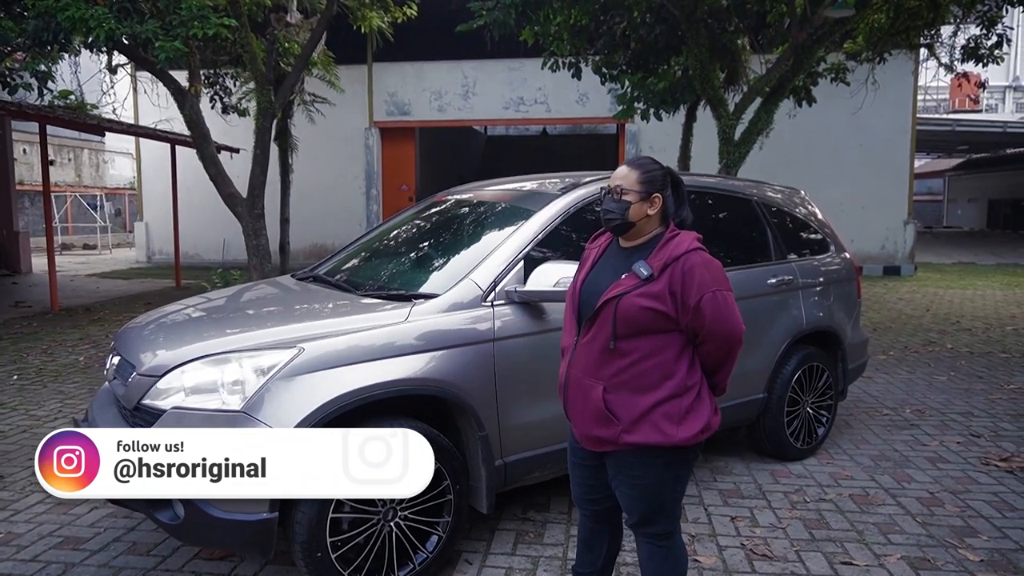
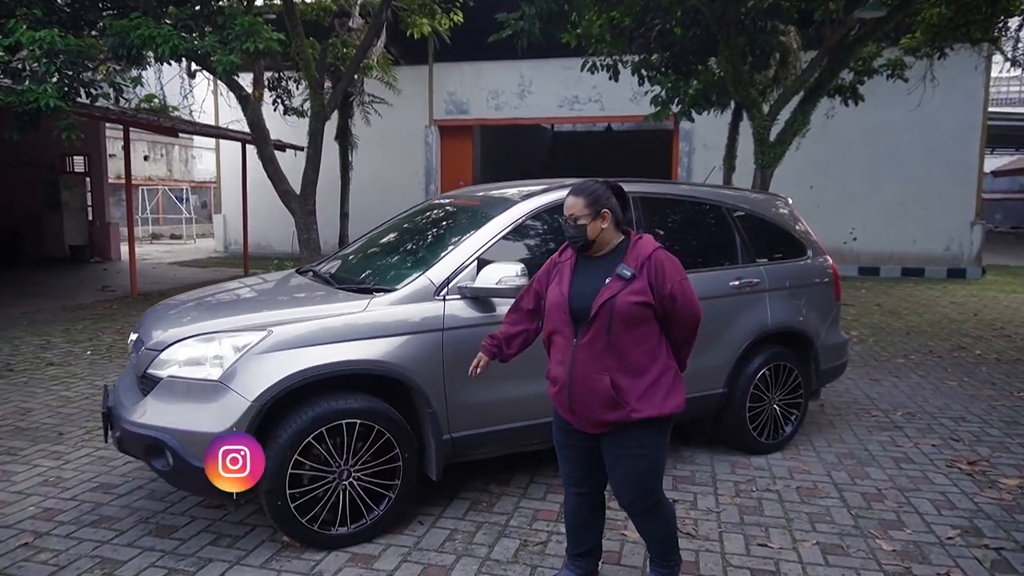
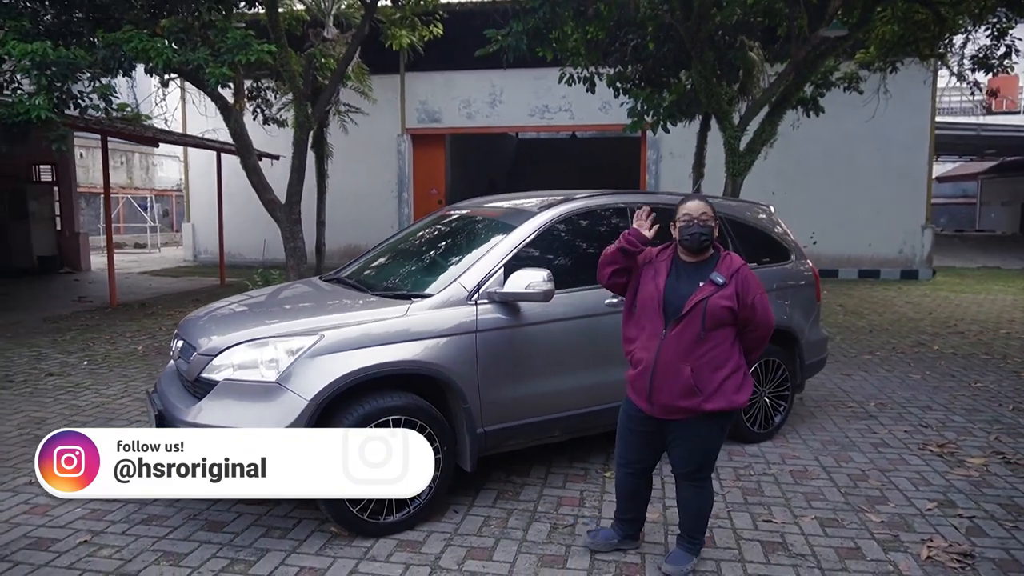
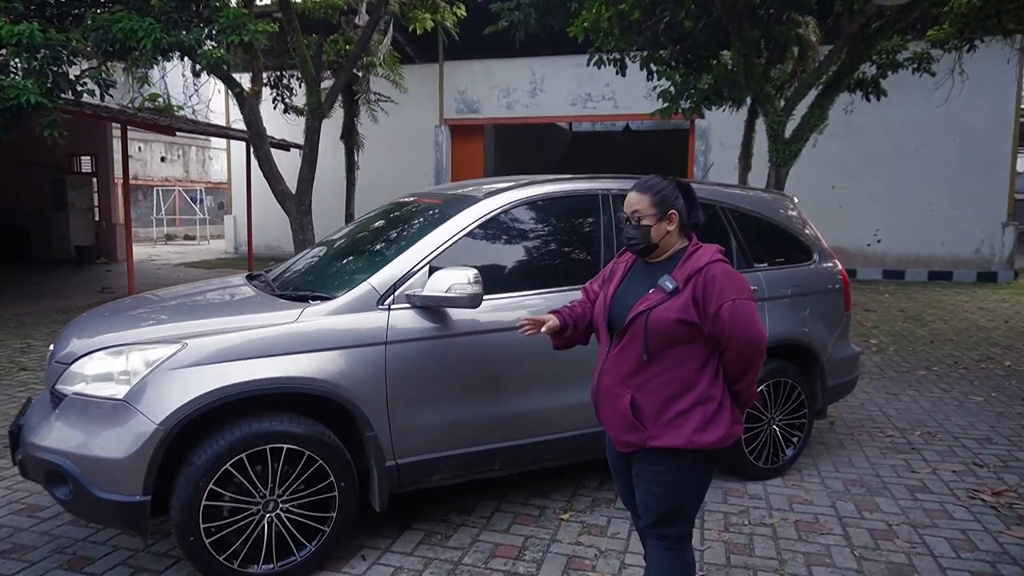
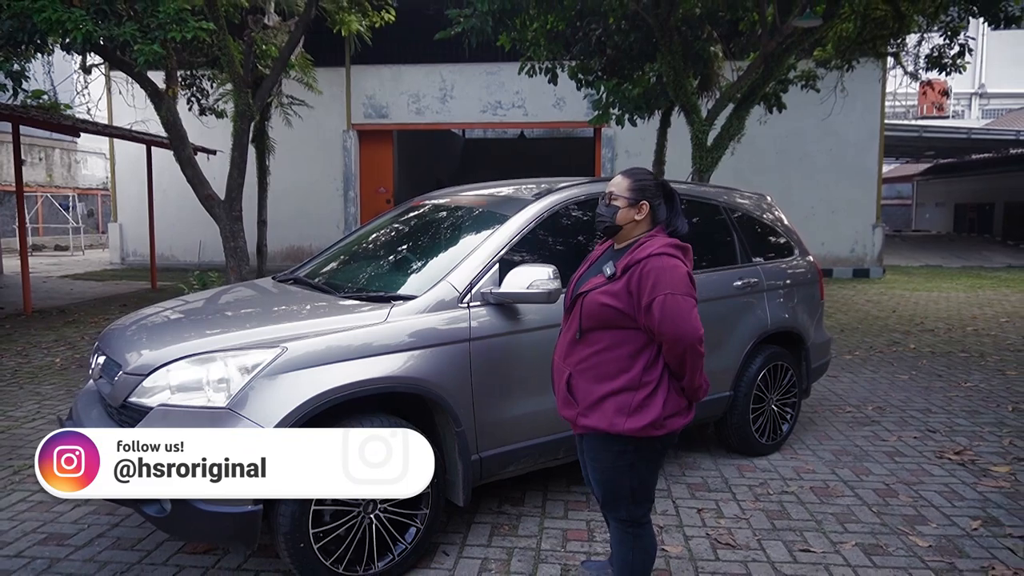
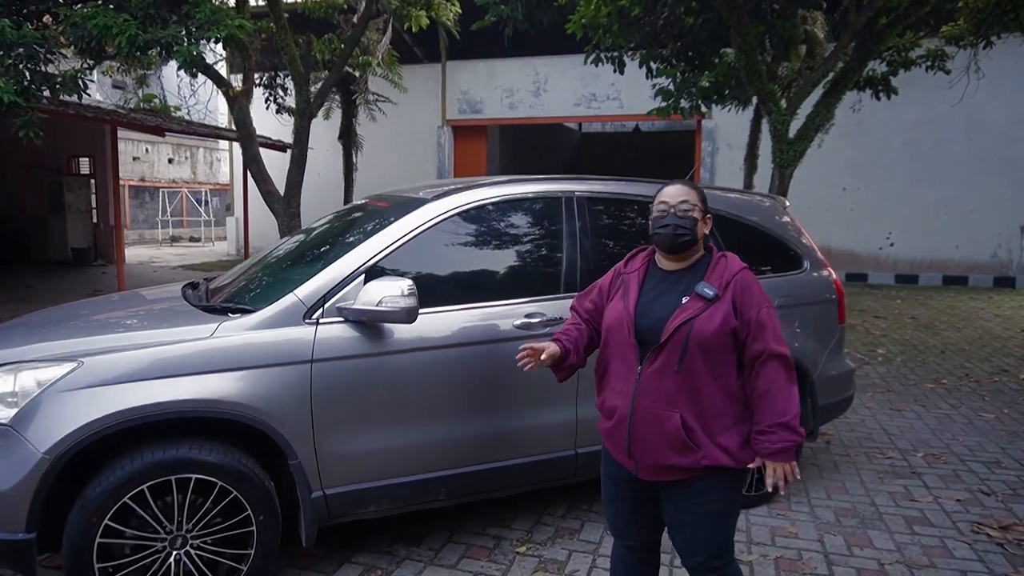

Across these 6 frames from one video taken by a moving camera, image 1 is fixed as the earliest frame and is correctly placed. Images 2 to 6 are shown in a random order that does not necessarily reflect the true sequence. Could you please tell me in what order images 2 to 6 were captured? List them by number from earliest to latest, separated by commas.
5, 3, 2, 4, 6
